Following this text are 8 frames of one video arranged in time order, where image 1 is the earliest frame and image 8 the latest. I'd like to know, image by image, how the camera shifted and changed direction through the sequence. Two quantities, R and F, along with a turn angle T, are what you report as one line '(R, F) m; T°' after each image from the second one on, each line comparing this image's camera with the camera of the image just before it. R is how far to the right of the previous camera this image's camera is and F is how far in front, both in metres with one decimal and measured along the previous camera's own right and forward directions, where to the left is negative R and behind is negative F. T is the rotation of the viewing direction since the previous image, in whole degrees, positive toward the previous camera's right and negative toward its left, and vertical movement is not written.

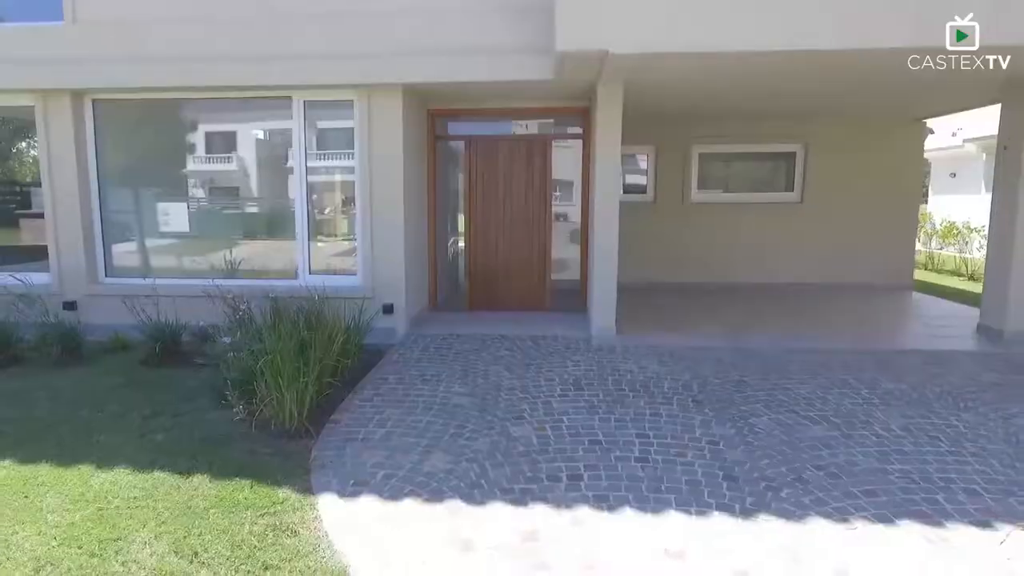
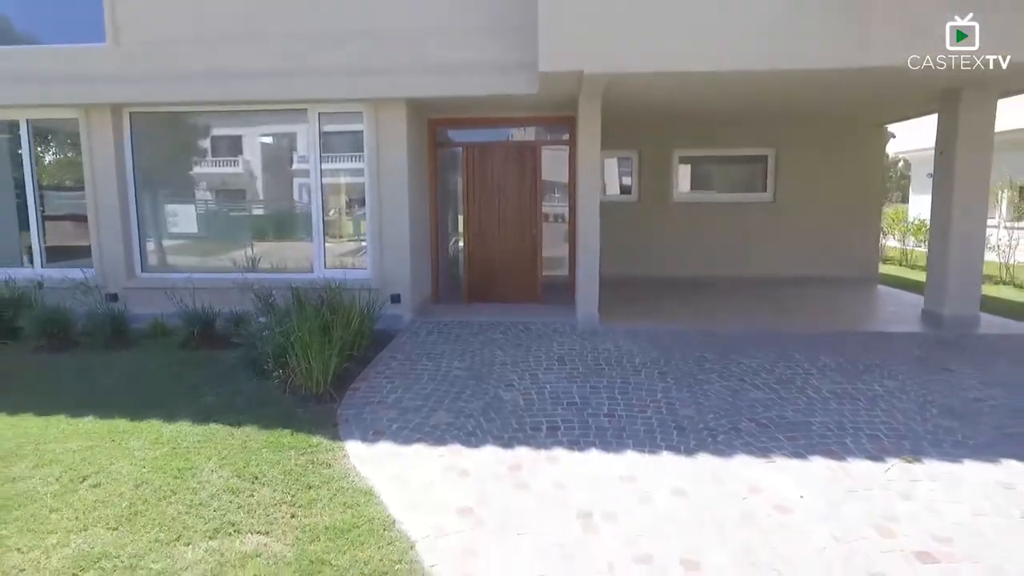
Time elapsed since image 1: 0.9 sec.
(+0.1, -0.8) m; 0°
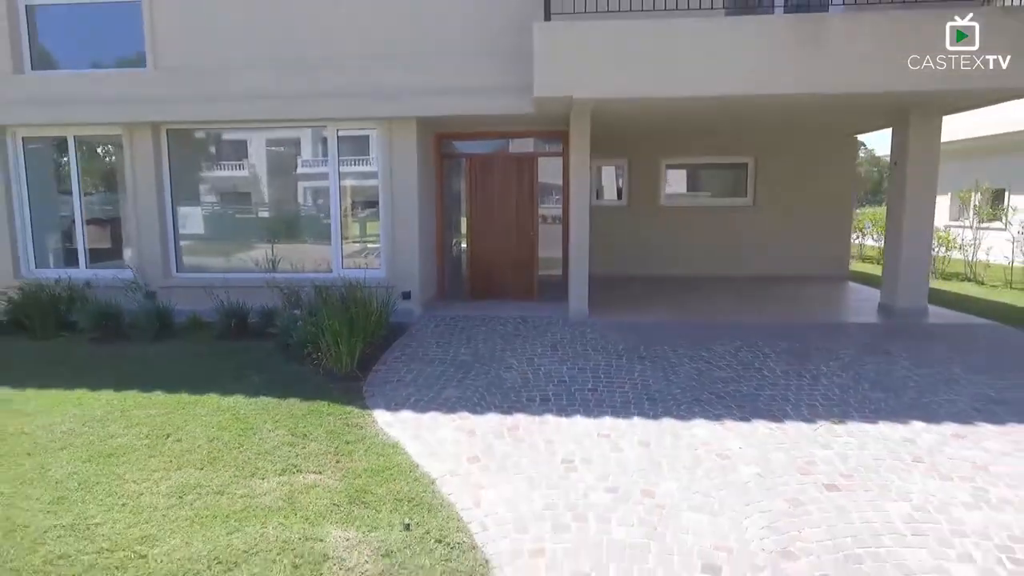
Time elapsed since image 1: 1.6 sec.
(0.0, -0.9) m; 0°
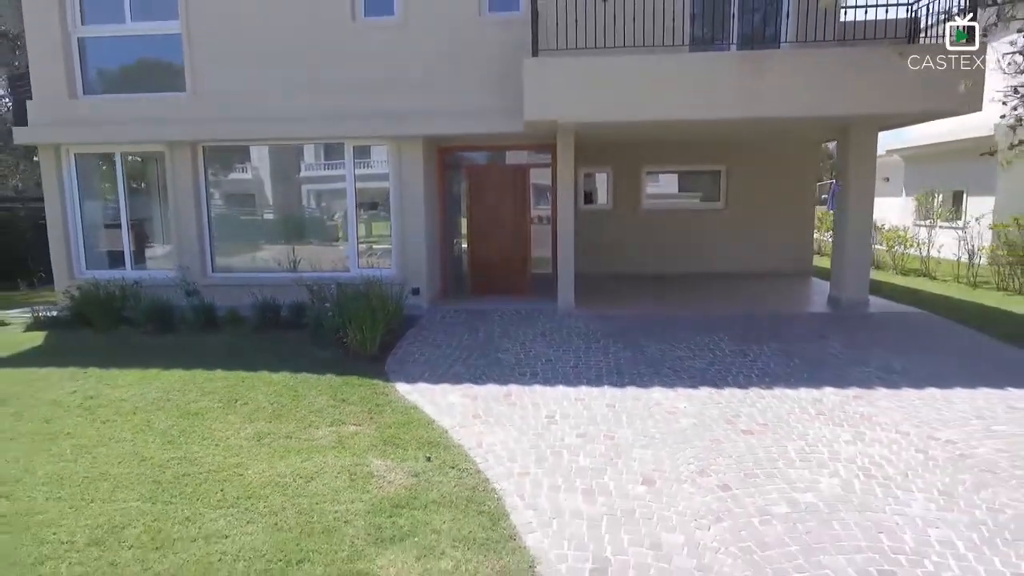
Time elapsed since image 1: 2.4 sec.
(0.0, -1.2) m; 0°
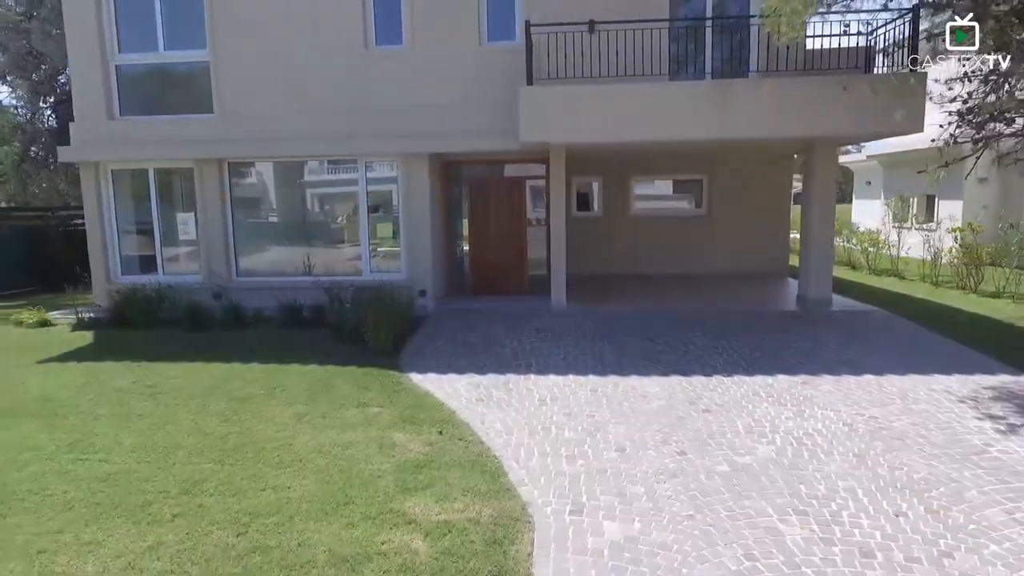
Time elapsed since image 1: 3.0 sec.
(0.0, -1.0) m; 0°
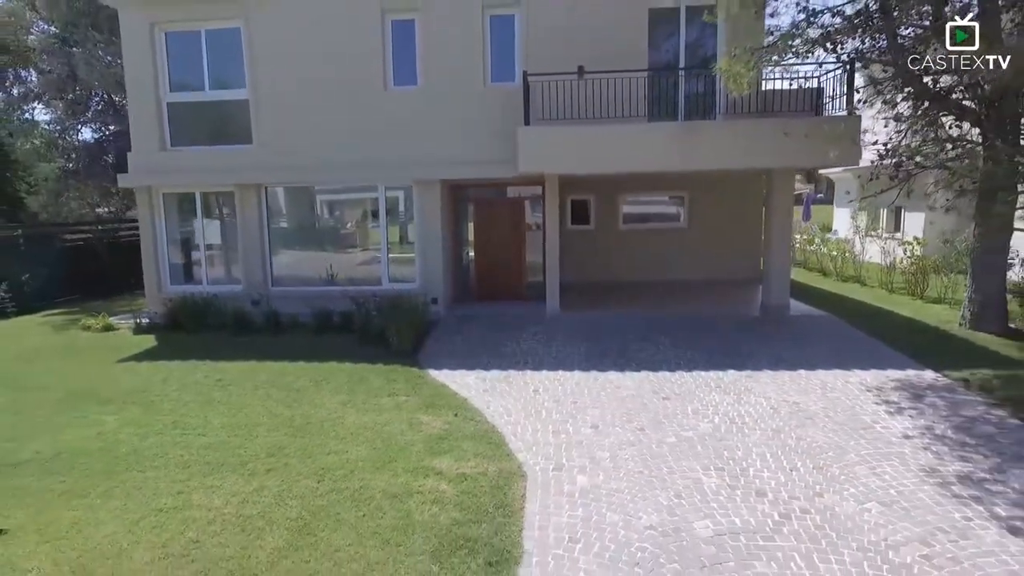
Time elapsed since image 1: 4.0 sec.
(0.0, -1.6) m; 0°
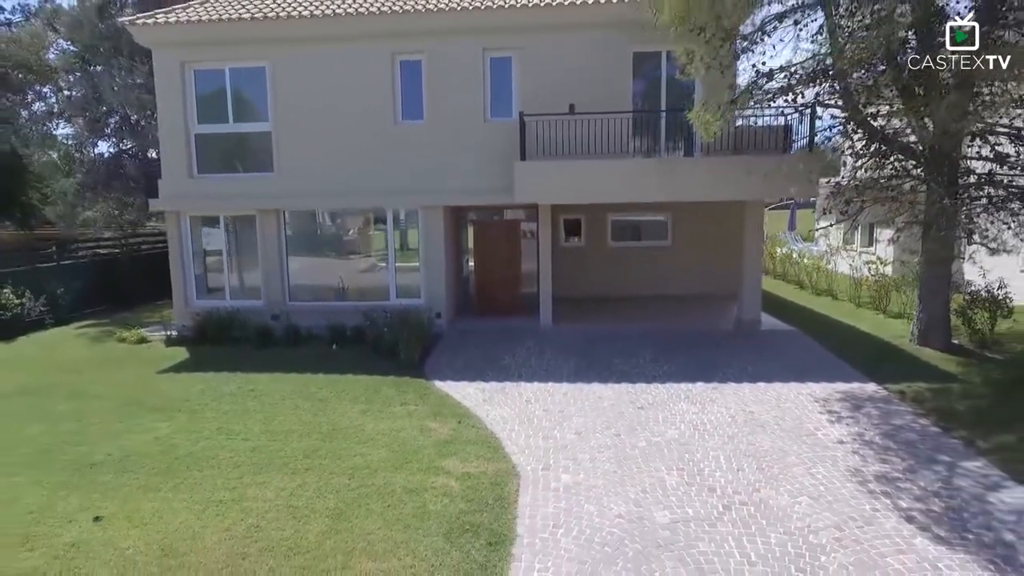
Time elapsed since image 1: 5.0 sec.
(0.0, -1.2) m; 0°
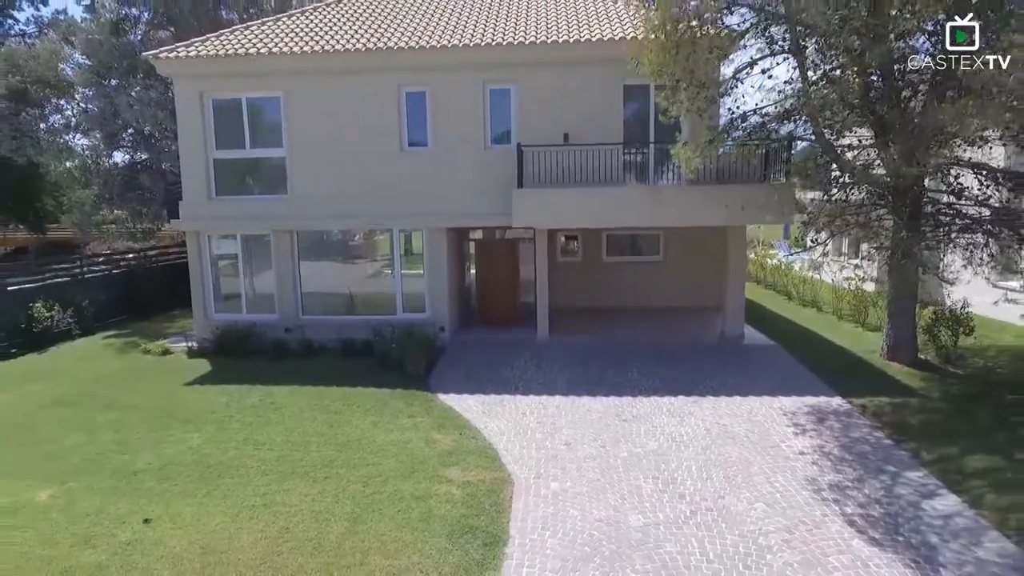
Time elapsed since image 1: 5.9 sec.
(+0.1, -0.9) m; 0°
